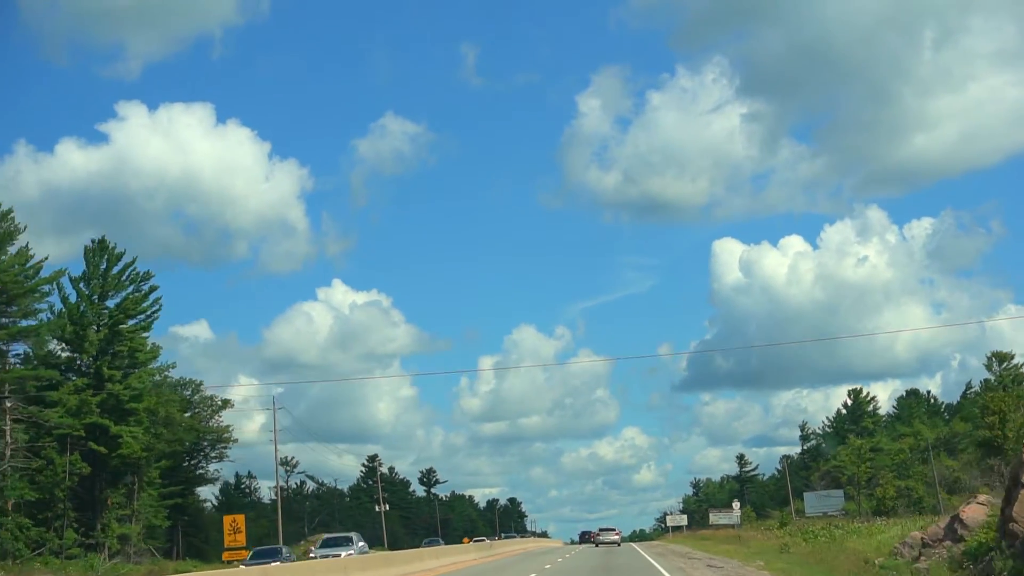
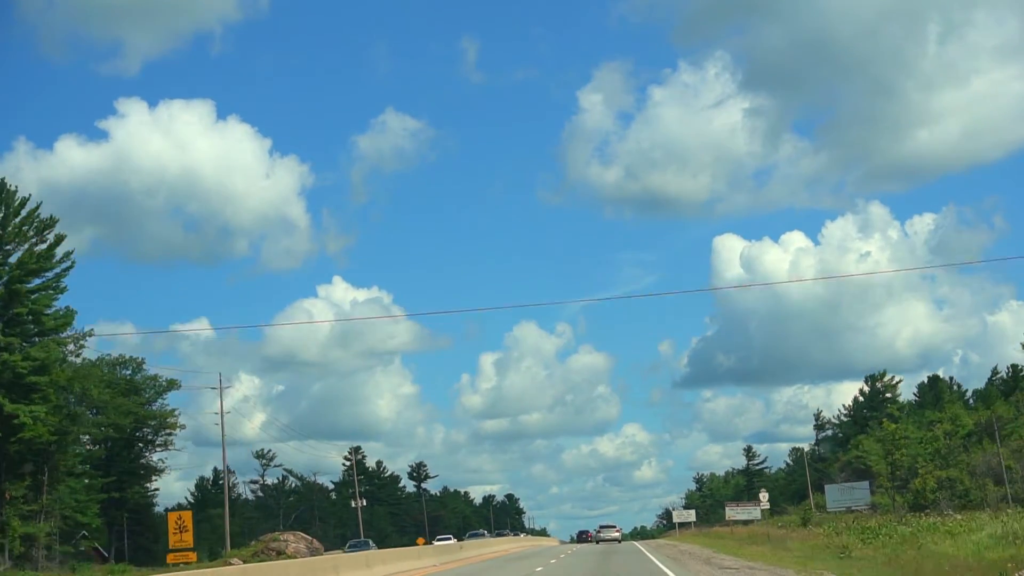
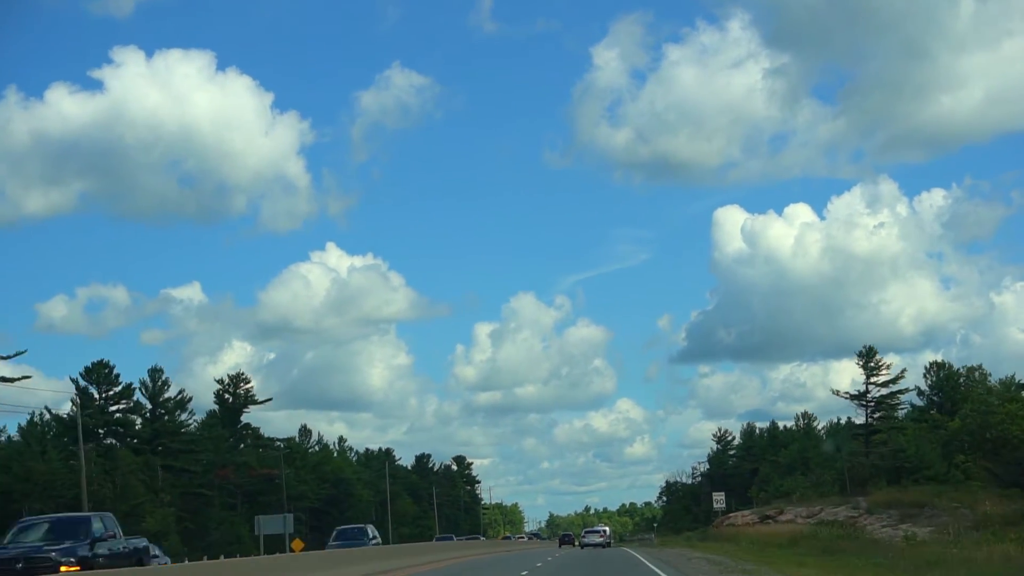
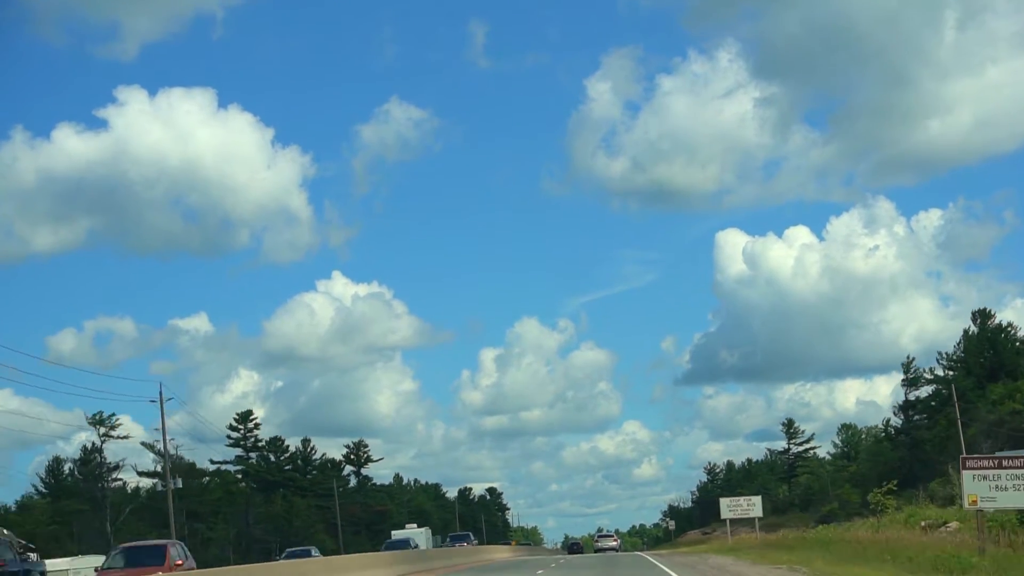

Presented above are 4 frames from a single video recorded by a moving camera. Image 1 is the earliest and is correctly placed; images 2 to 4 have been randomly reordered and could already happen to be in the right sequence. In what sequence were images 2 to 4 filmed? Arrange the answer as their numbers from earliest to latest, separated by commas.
2, 4, 3
